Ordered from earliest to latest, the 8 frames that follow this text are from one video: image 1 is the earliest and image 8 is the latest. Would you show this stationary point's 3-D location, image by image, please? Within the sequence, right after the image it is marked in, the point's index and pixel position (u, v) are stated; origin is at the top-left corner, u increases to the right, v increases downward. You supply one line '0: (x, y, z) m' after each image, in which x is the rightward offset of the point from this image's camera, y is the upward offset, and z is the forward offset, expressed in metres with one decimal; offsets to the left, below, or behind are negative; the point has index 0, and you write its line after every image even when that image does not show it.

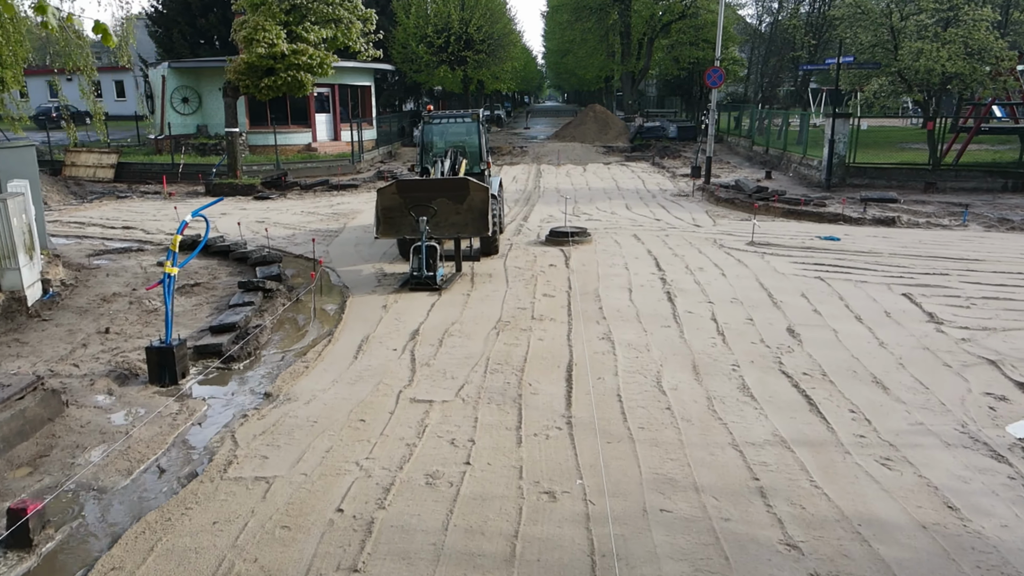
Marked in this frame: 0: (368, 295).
0: (-2.0, -0.1, +10.1) m
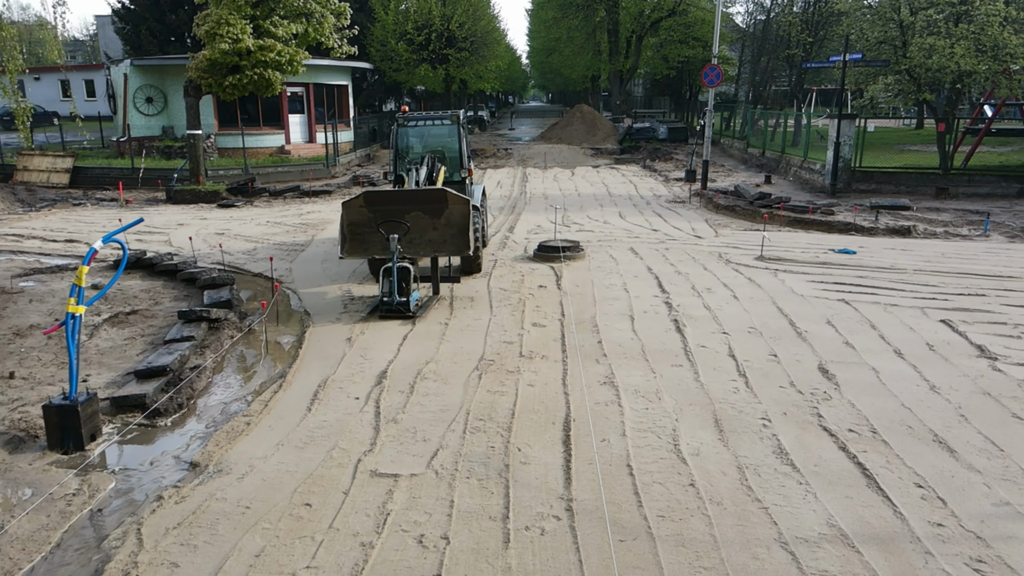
0: (-2.2, -0.4, +8.8) m
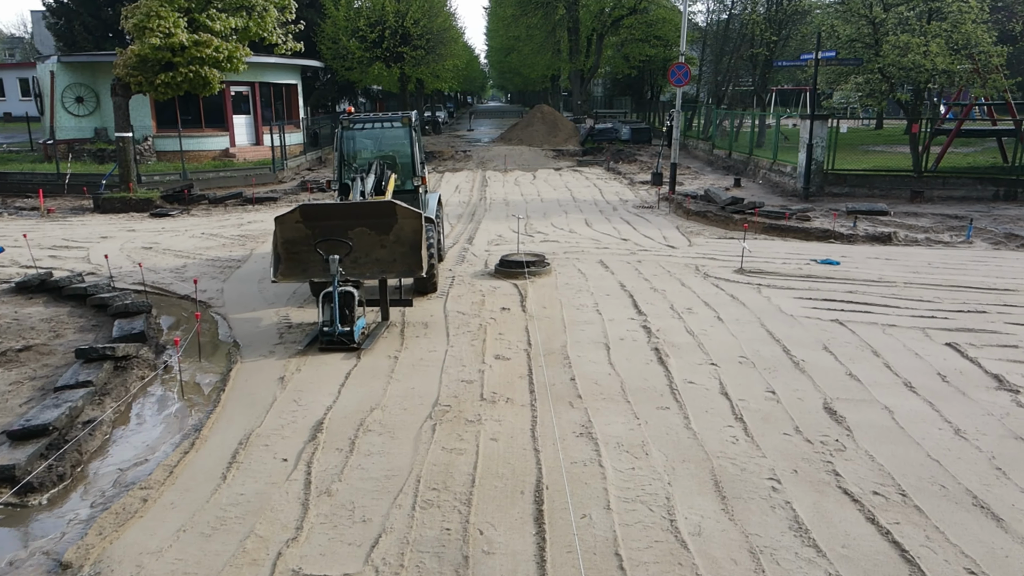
0: (-2.6, -0.7, +7.6) m
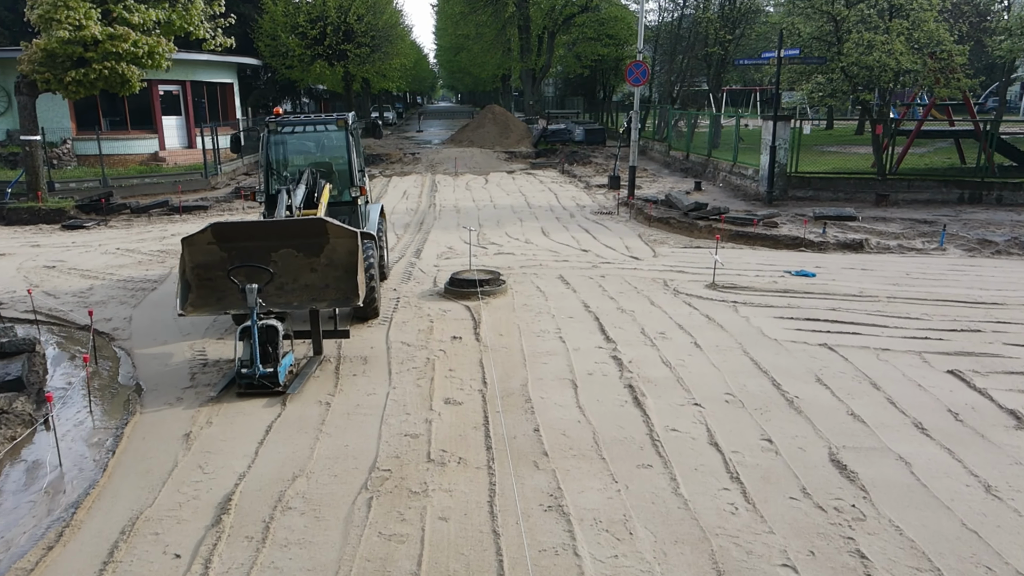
0: (-3.0, -1.0, +6.4) m
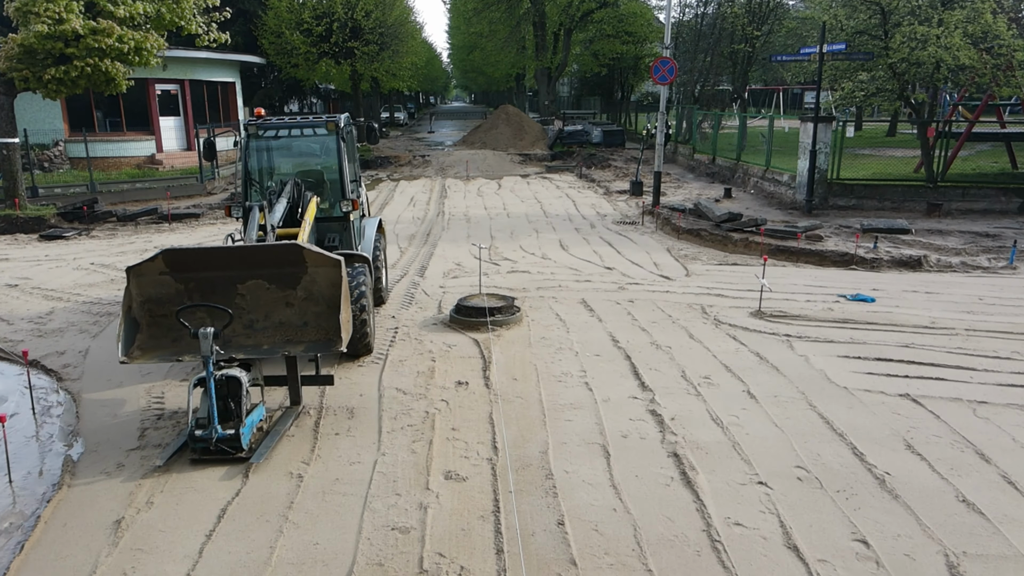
0: (-2.9, -1.3, +5.2) m
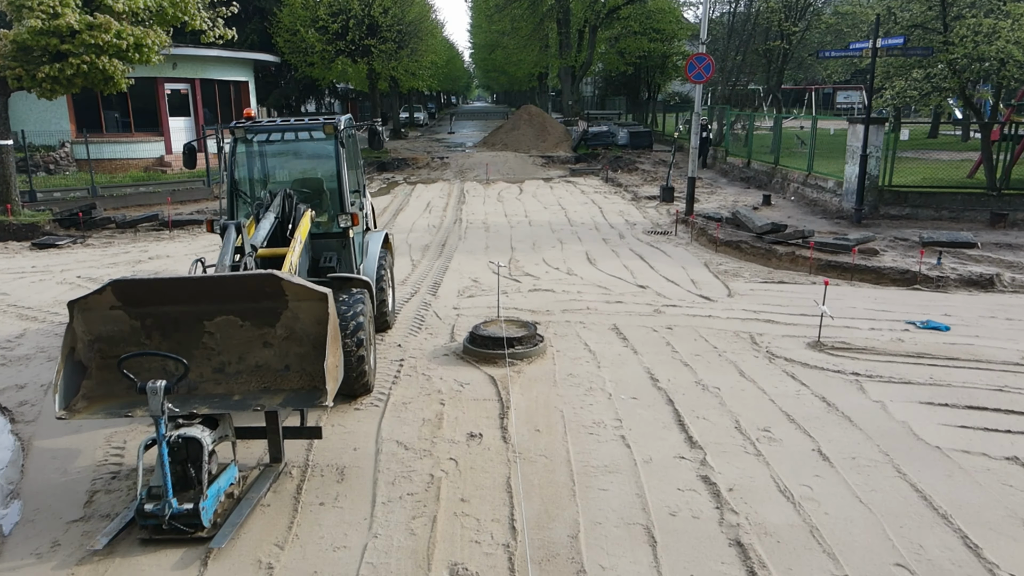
0: (-2.8, -1.6, +4.2) m
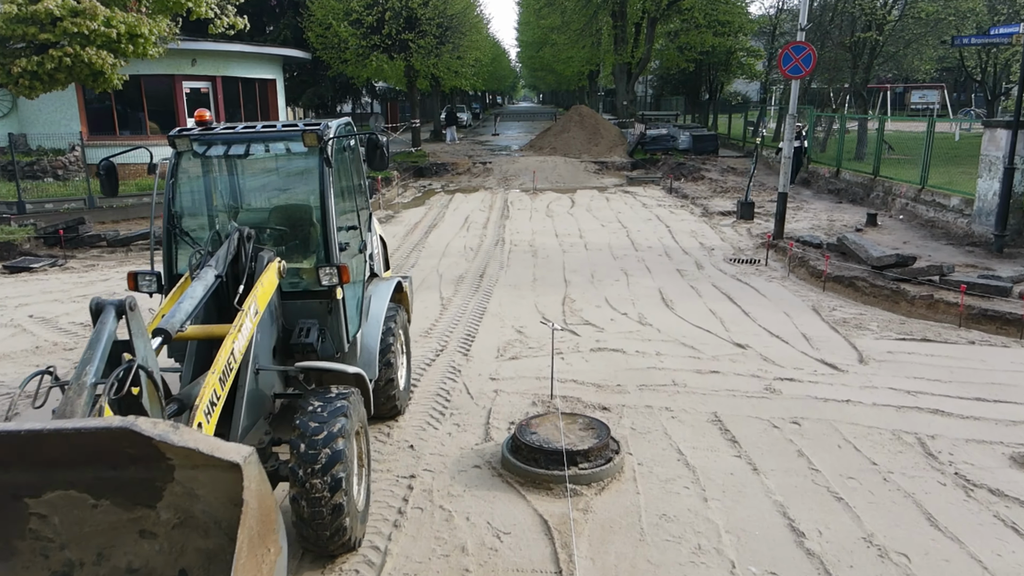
0: (-2.5, -2.1, +2.1) m
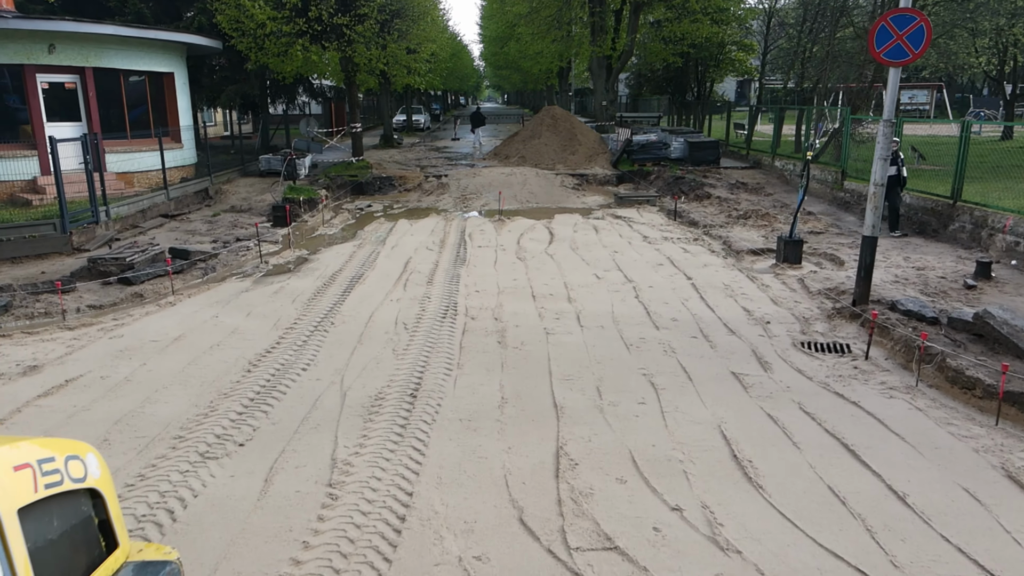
0: (-2.5, -3.1, -2.1) m
